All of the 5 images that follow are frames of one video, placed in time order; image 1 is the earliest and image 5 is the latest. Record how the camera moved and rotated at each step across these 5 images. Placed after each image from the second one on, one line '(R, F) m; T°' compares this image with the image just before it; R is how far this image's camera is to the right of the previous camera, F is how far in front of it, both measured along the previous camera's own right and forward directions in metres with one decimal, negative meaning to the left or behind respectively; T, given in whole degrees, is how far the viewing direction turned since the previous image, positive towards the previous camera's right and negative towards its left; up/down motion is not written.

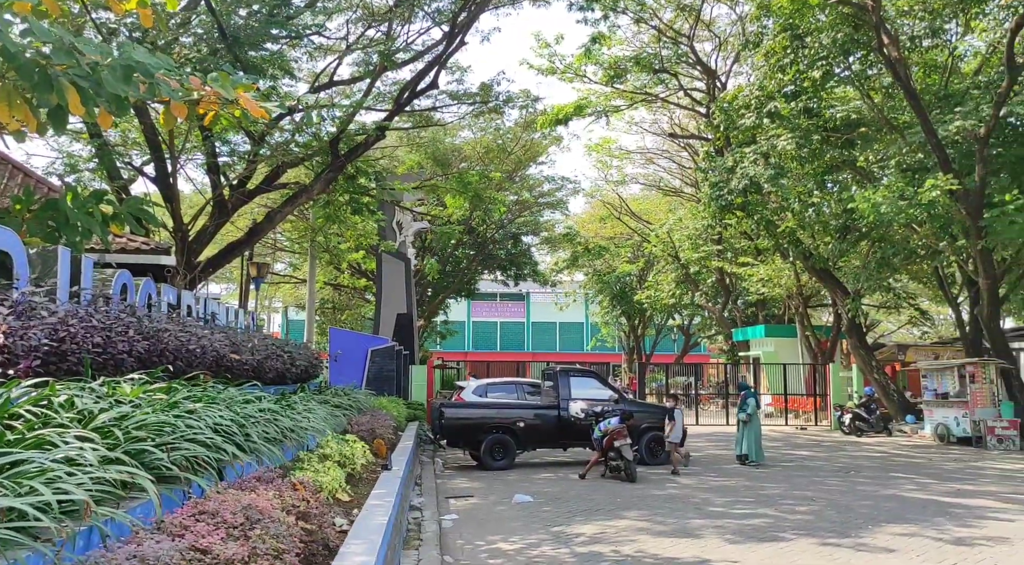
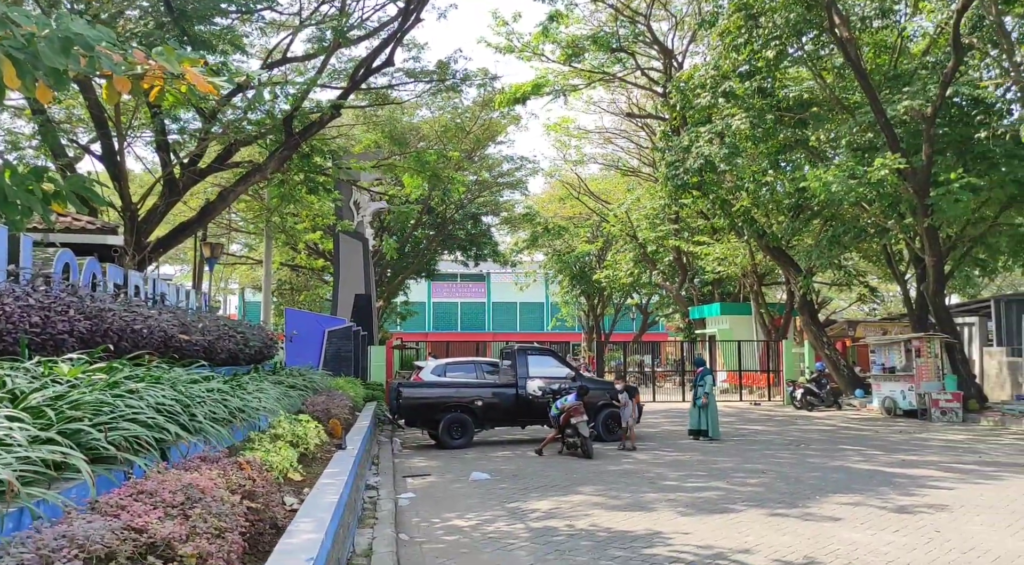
(+0.1, 0.0) m; +2°
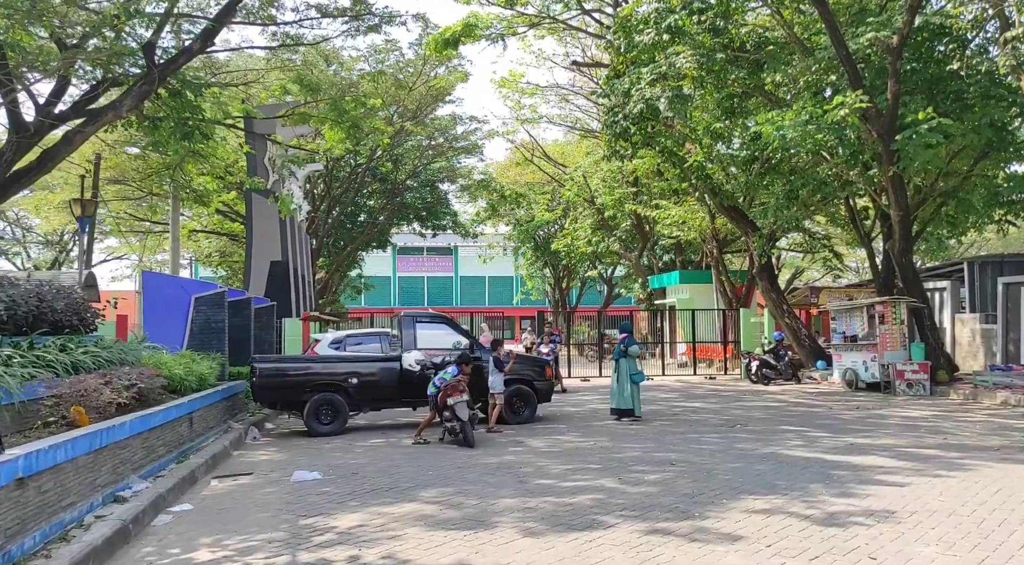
(+1.3, +2.2) m; +1°
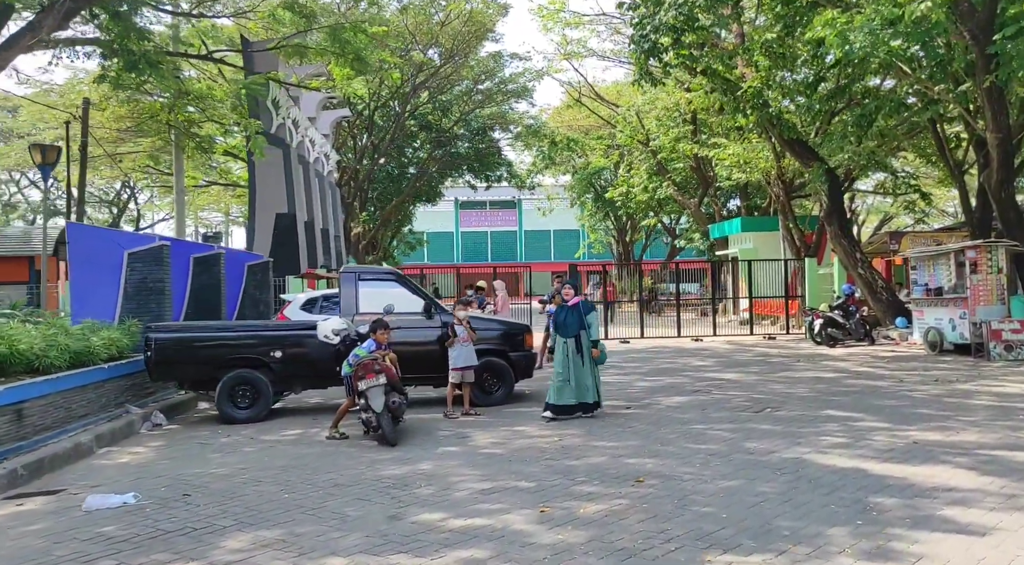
(+1.2, +2.5) m; -5°
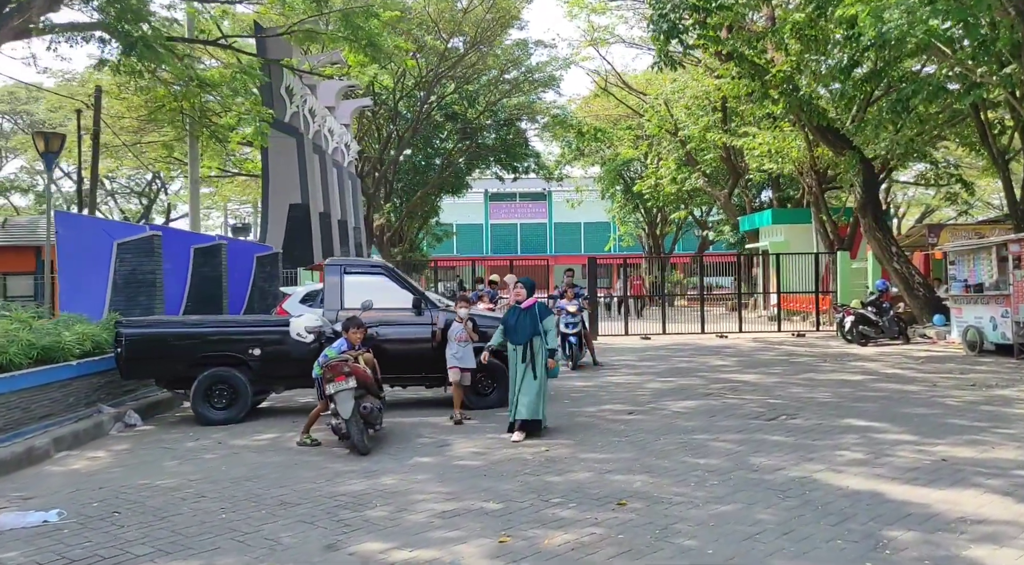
(+0.4, +0.7) m; -2°
